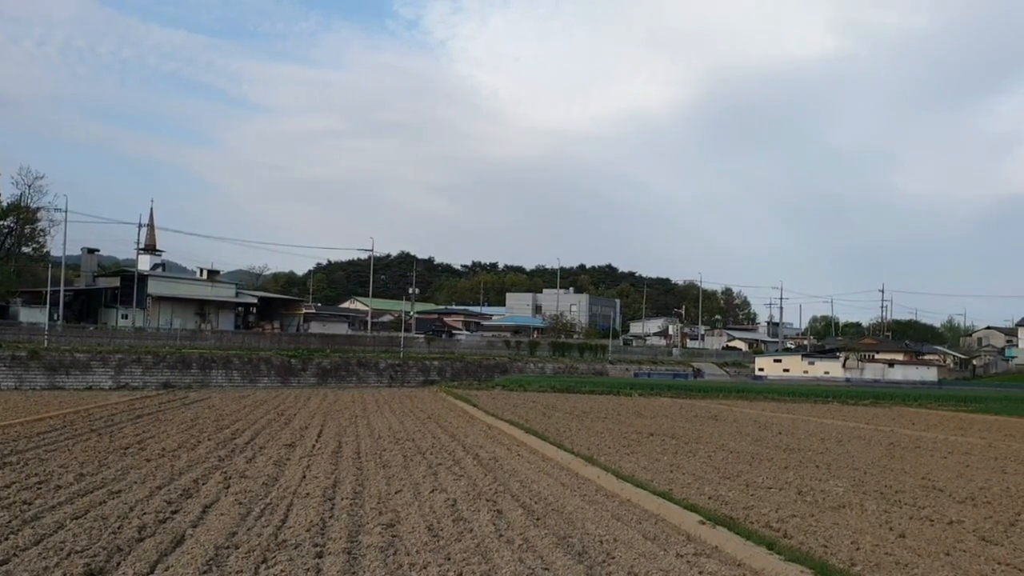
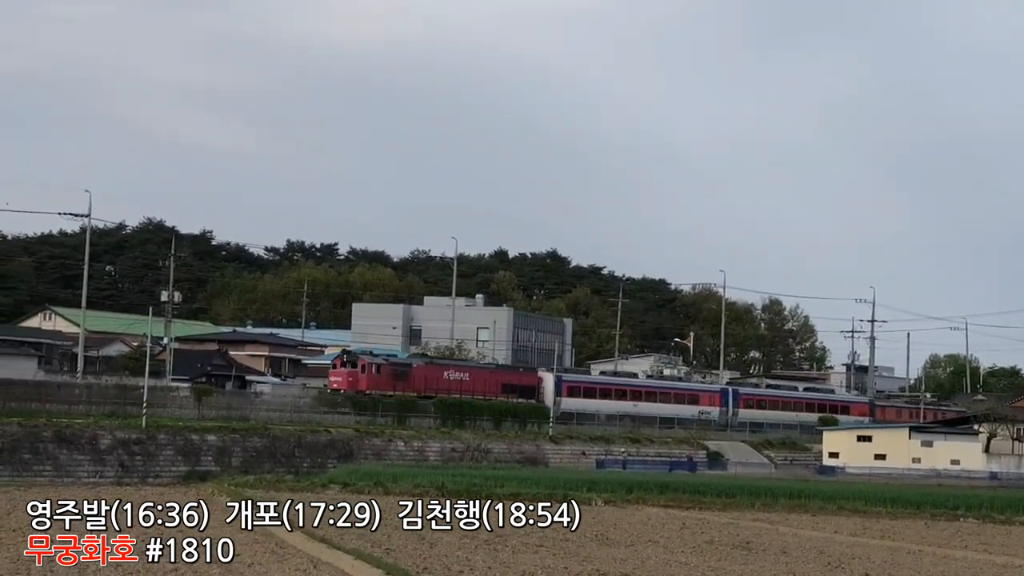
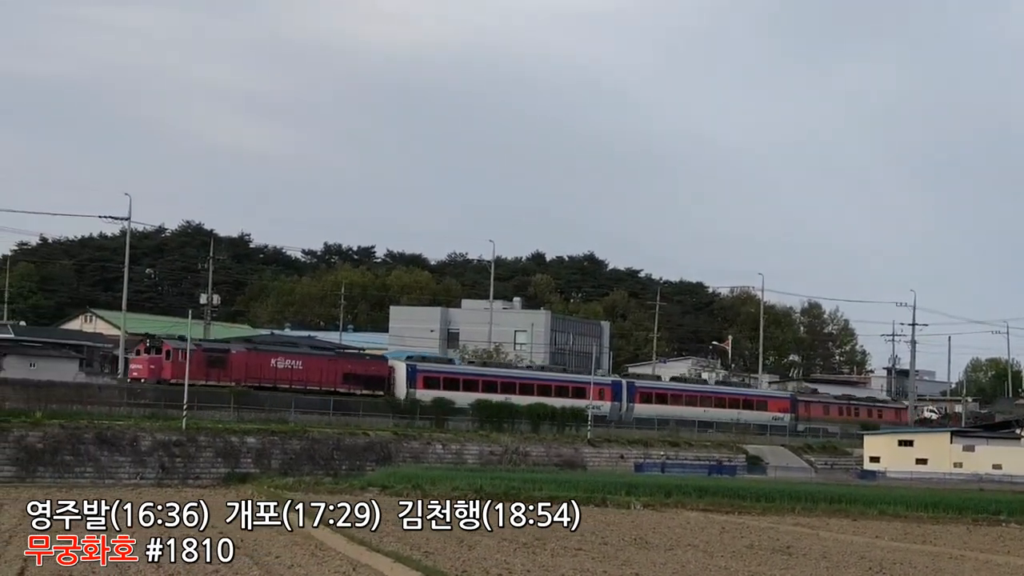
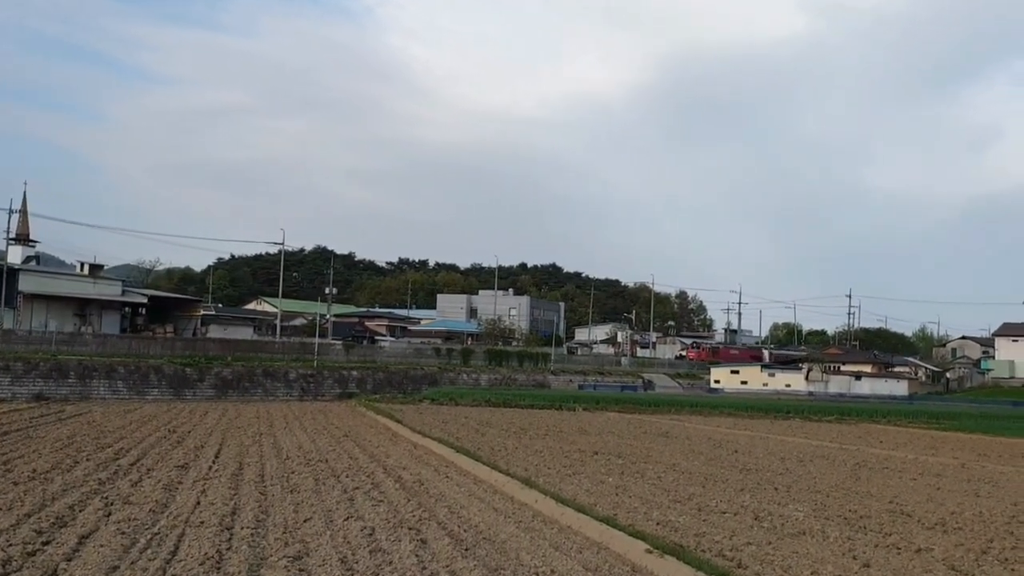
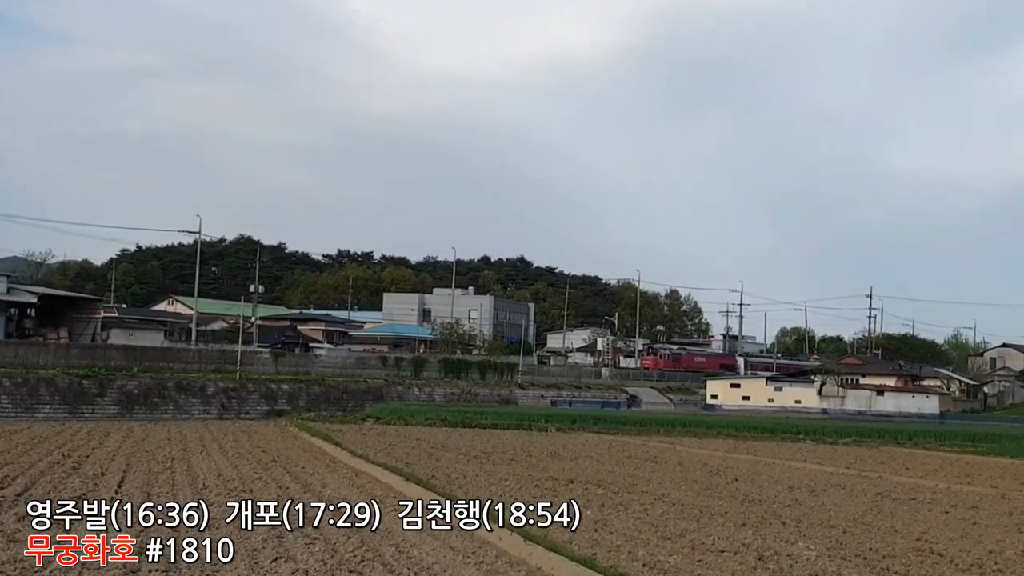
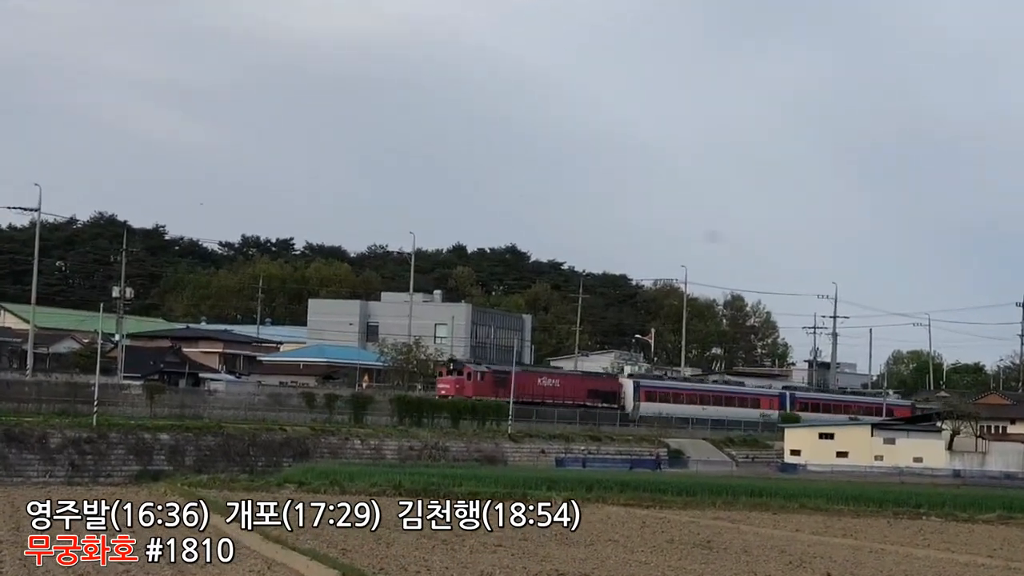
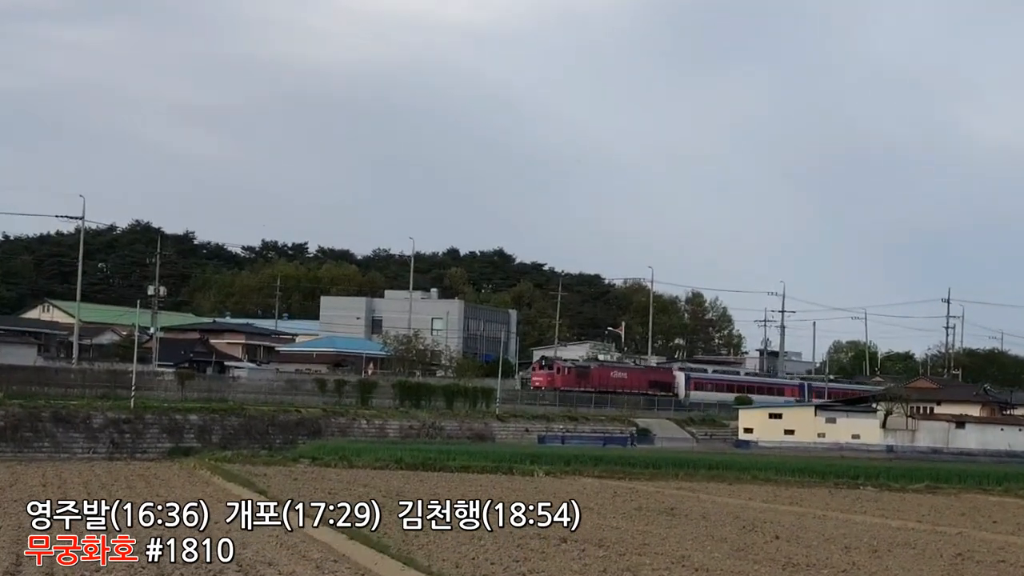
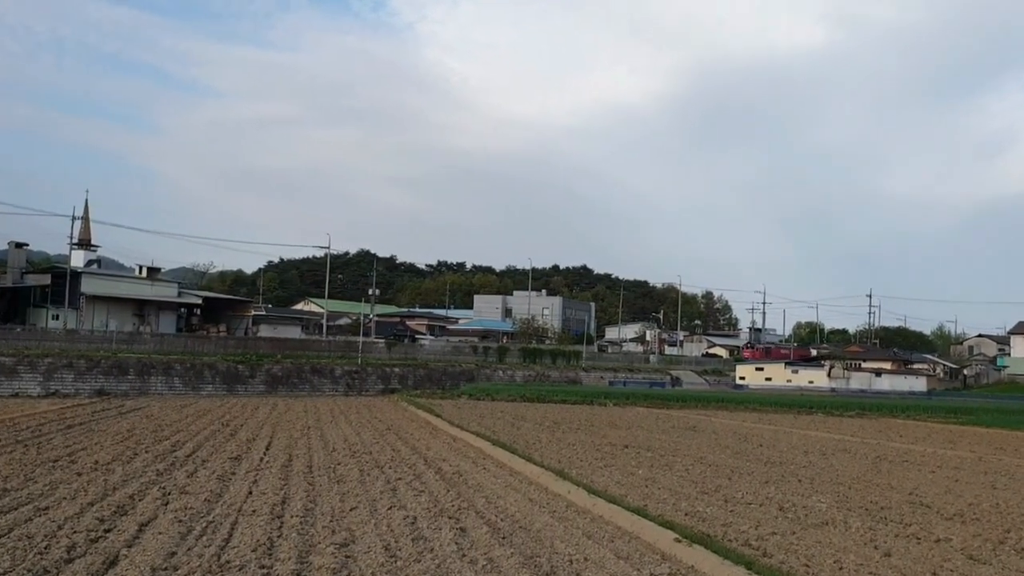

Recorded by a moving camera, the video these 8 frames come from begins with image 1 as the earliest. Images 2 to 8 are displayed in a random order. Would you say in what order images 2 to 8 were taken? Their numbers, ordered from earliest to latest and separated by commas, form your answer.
8, 4, 5, 7, 6, 2, 3
